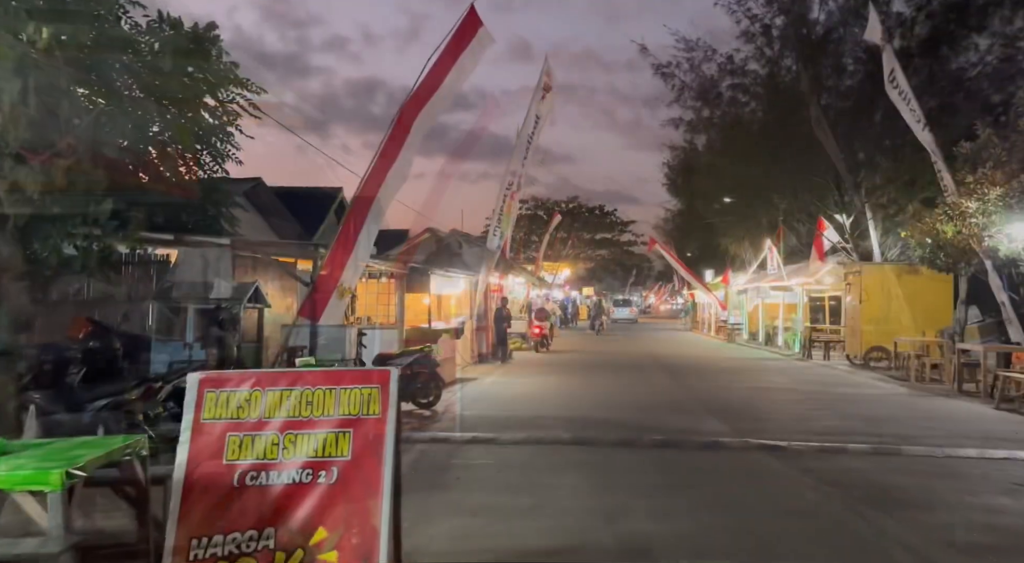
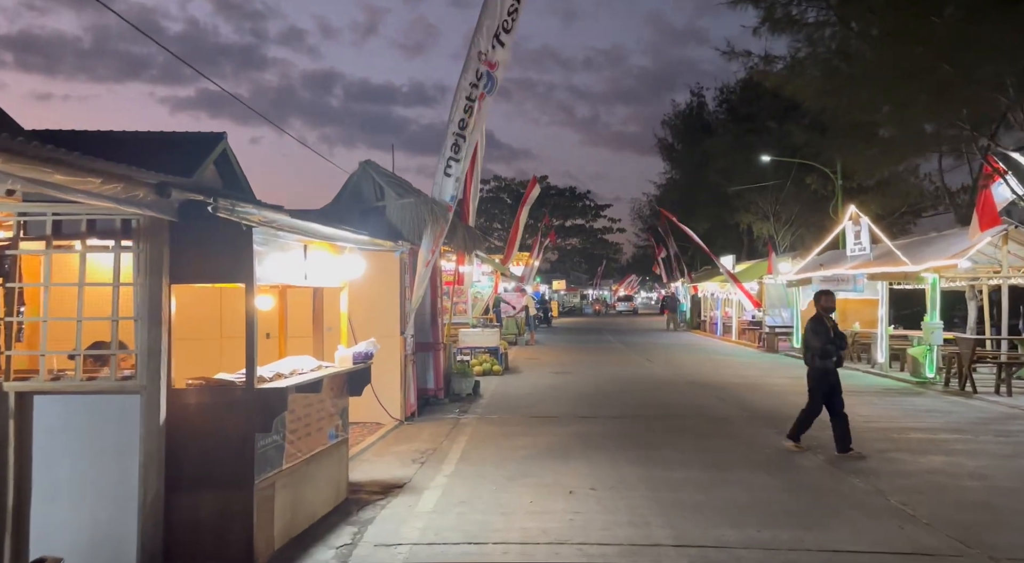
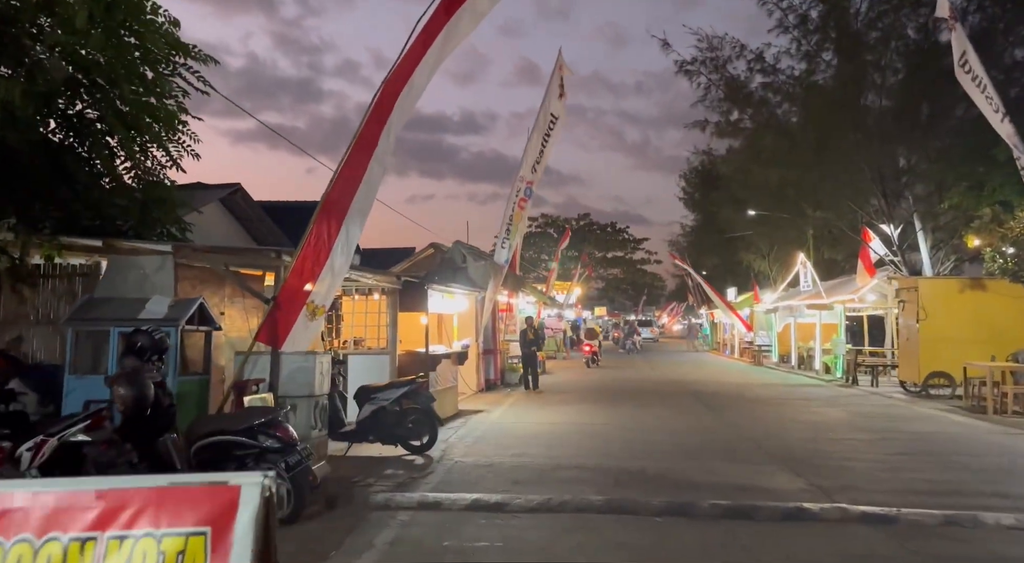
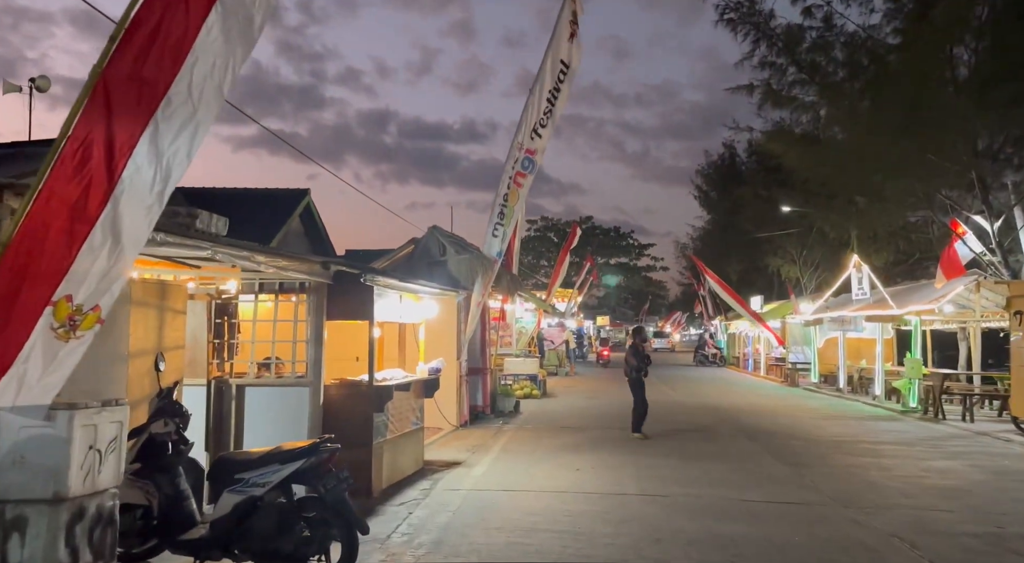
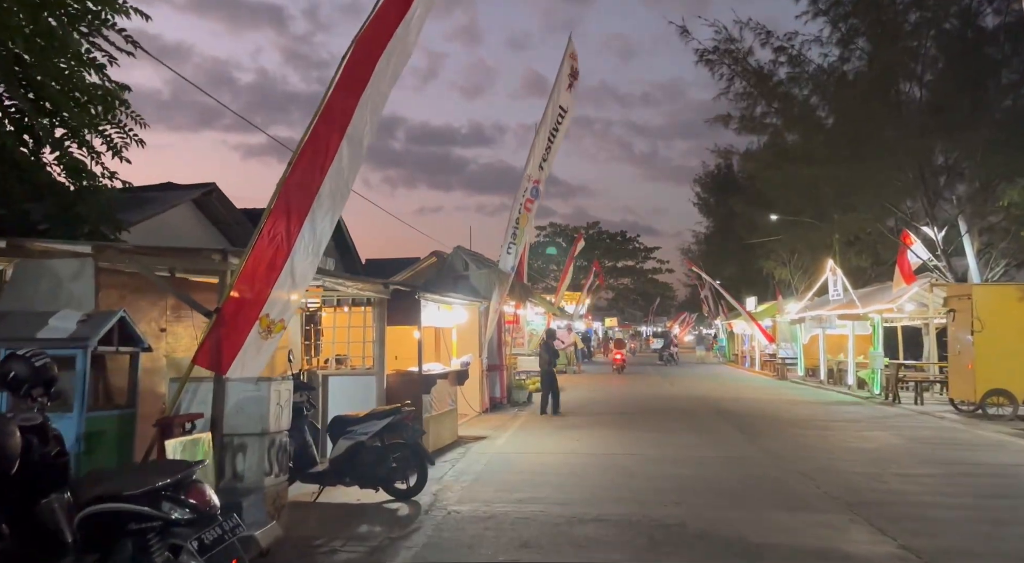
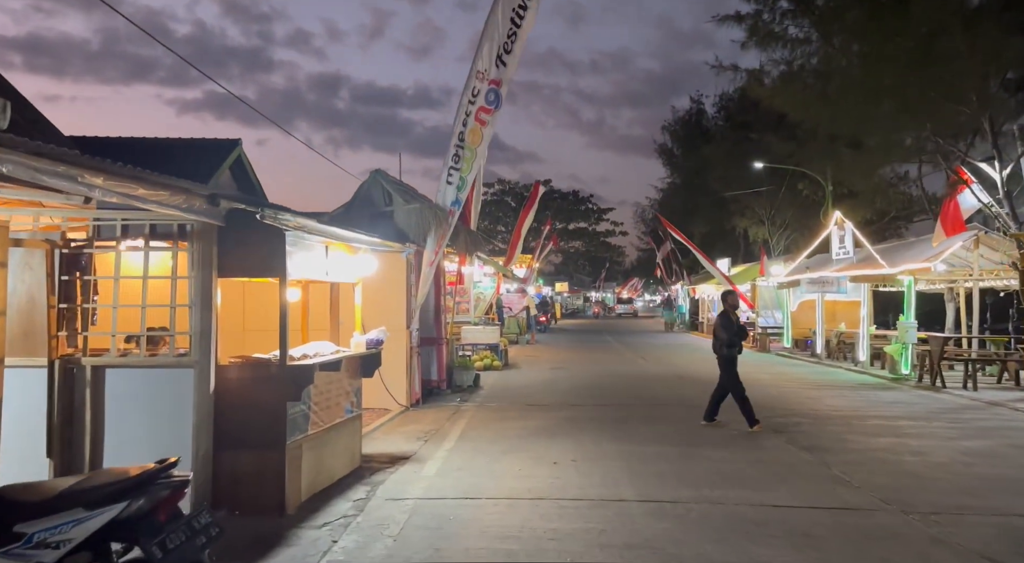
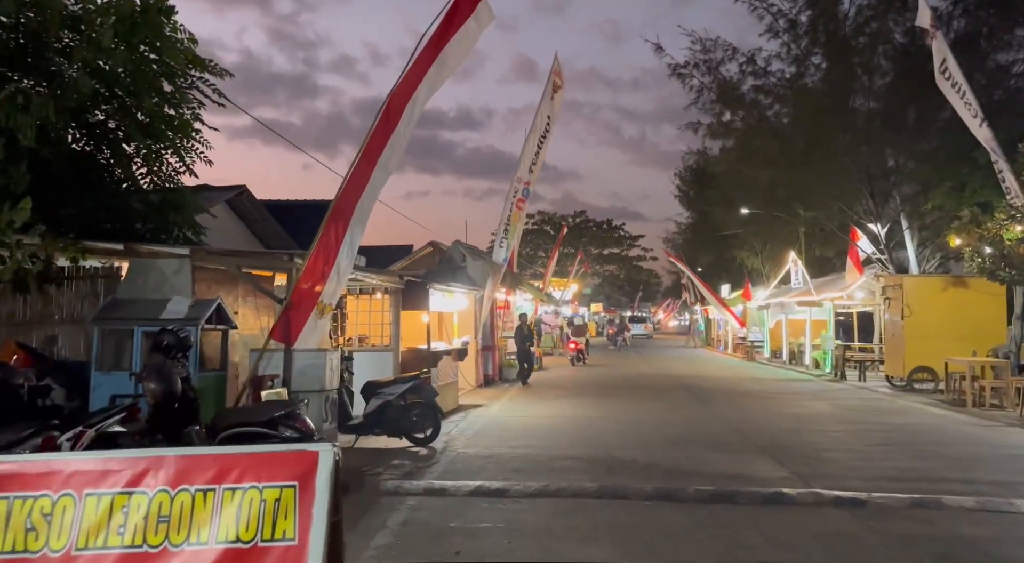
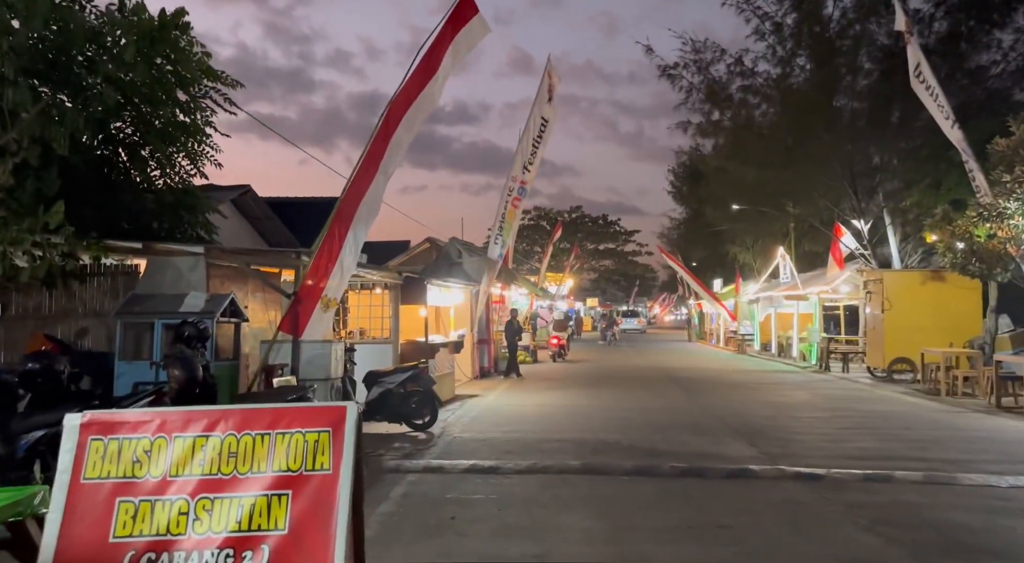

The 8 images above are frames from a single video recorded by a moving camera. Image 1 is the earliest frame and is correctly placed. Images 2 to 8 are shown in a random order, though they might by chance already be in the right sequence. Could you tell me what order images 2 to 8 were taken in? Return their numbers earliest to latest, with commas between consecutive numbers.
8, 7, 3, 5, 4, 6, 2
